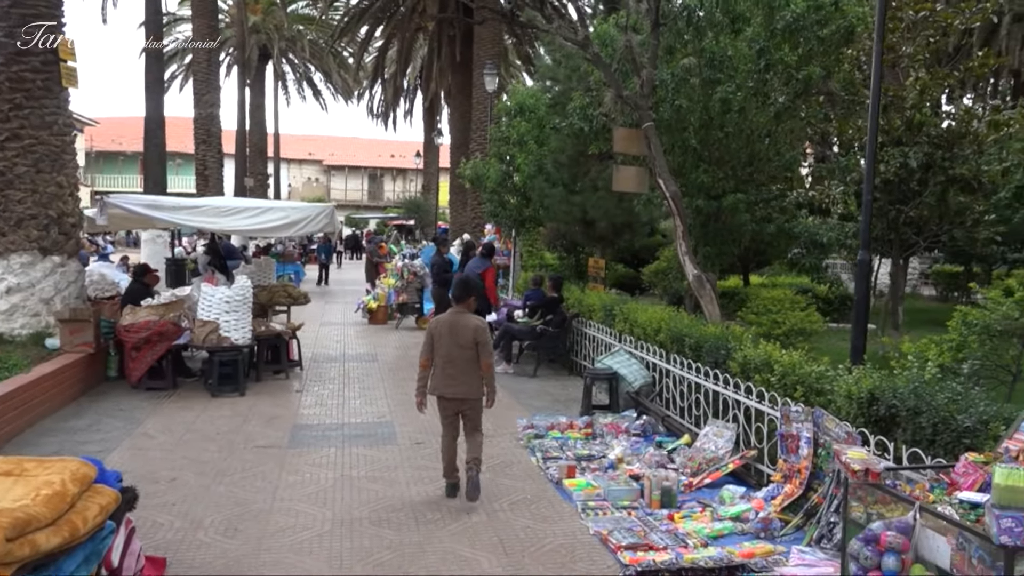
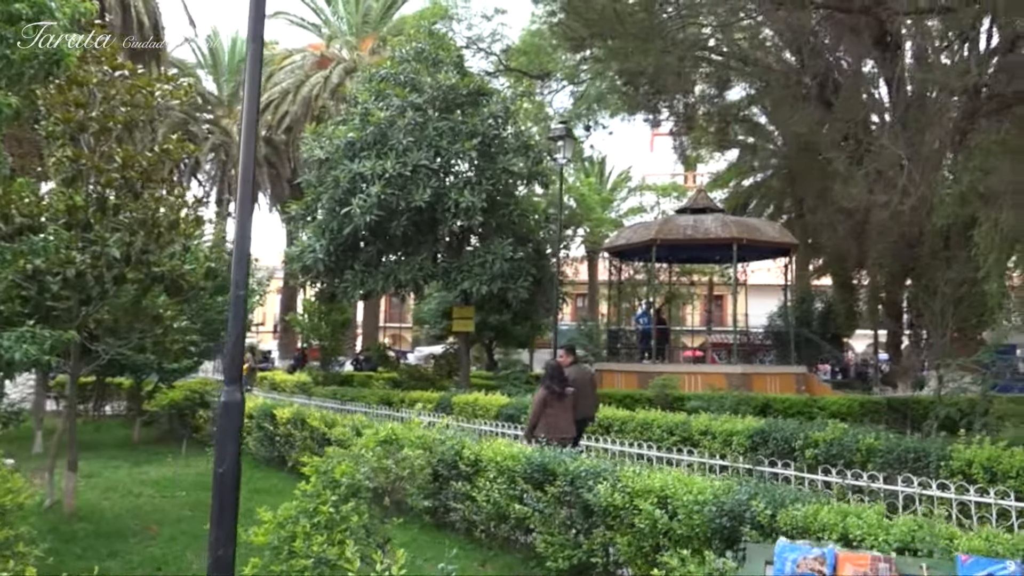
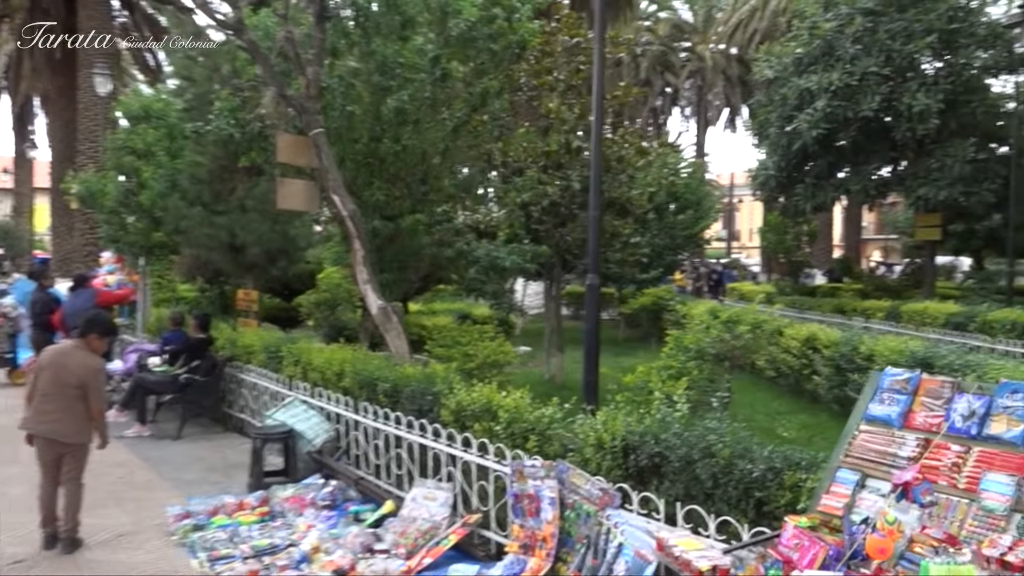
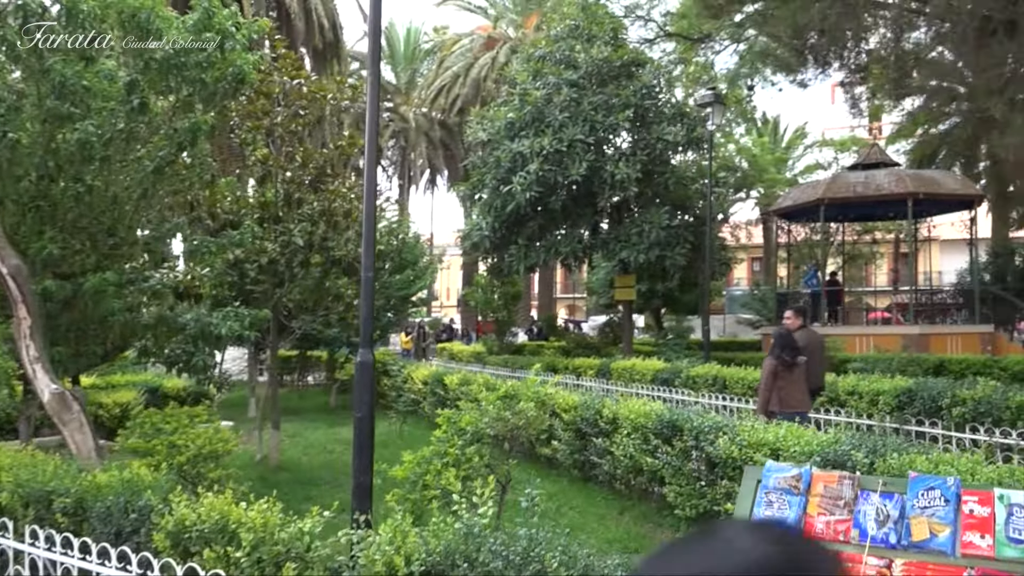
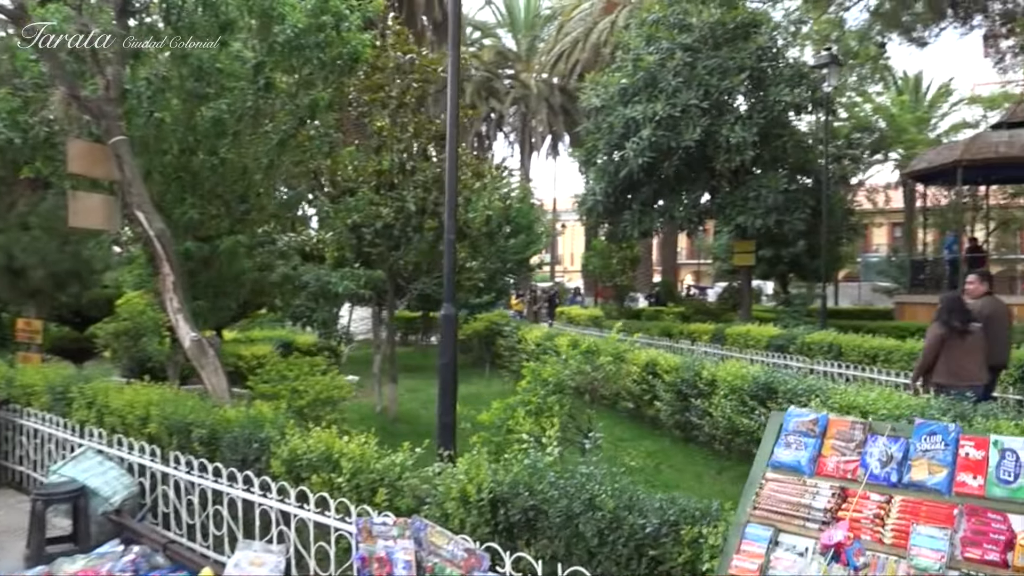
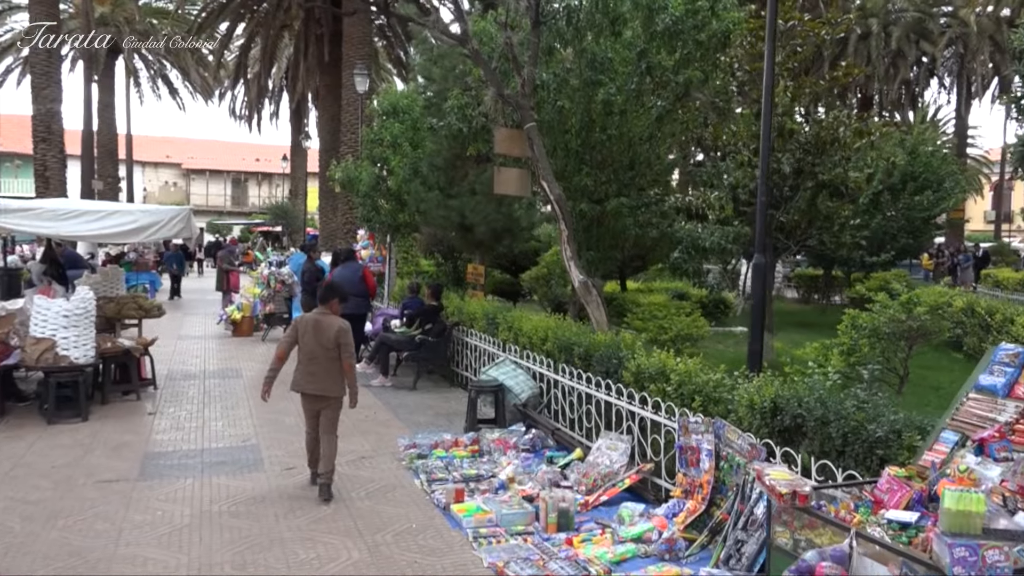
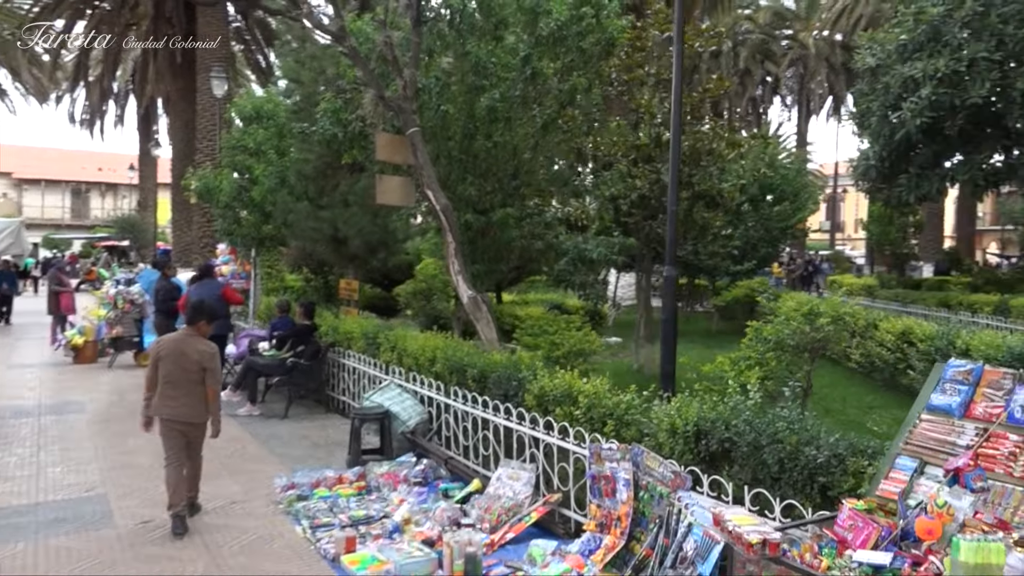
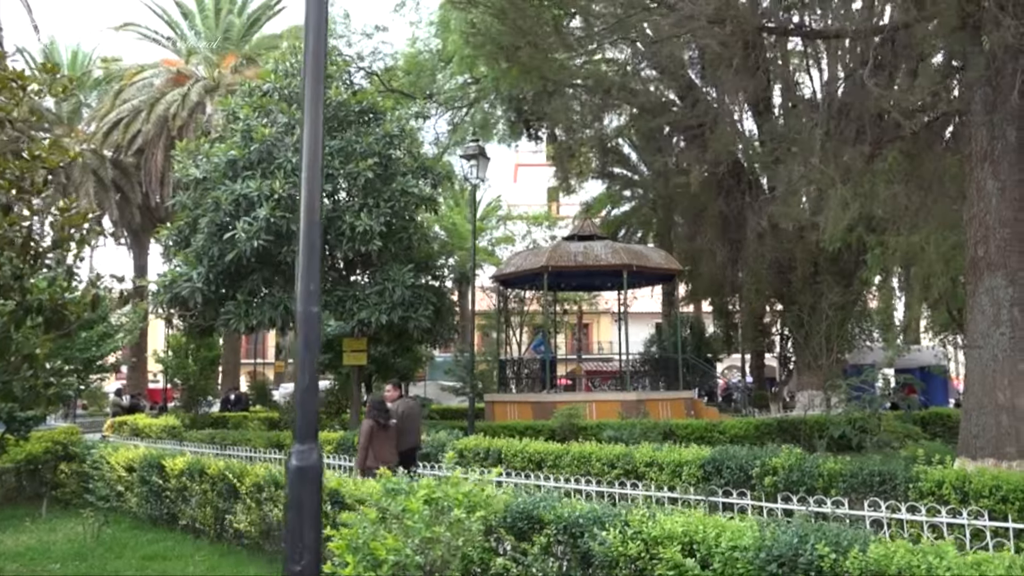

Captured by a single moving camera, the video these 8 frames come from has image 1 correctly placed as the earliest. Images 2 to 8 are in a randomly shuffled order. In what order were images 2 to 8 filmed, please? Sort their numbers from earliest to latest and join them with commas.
6, 7, 3, 5, 4, 2, 8
